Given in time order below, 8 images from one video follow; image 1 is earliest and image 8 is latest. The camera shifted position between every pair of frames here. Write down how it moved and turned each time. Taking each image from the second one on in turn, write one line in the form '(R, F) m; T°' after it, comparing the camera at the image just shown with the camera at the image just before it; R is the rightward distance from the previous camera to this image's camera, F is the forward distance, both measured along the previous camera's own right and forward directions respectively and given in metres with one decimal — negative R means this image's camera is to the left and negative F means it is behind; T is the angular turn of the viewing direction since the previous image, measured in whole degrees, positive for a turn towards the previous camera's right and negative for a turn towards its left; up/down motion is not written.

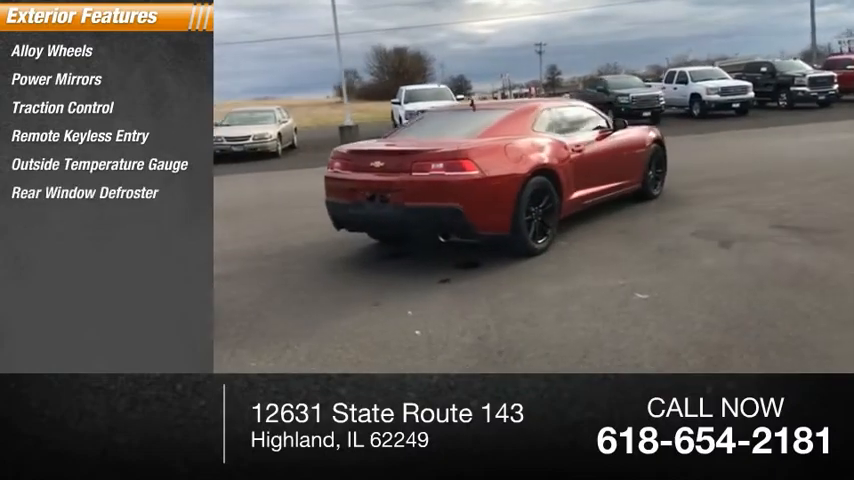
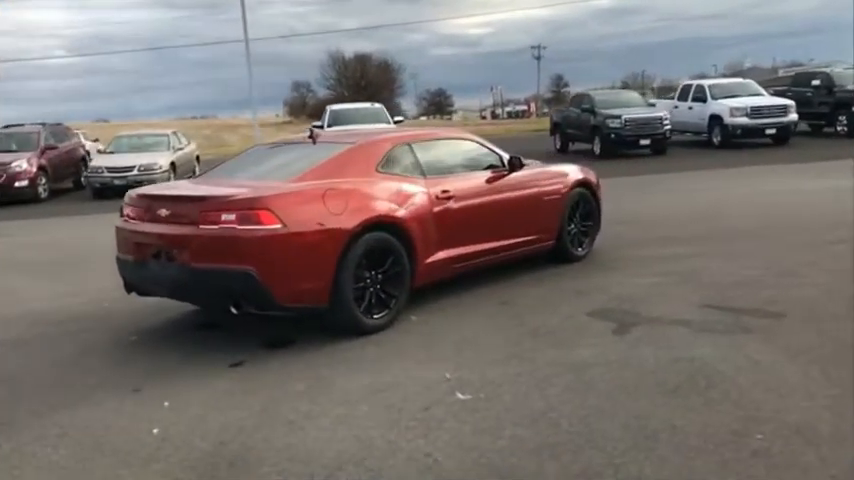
(+1.4, +1.3) m; -1°
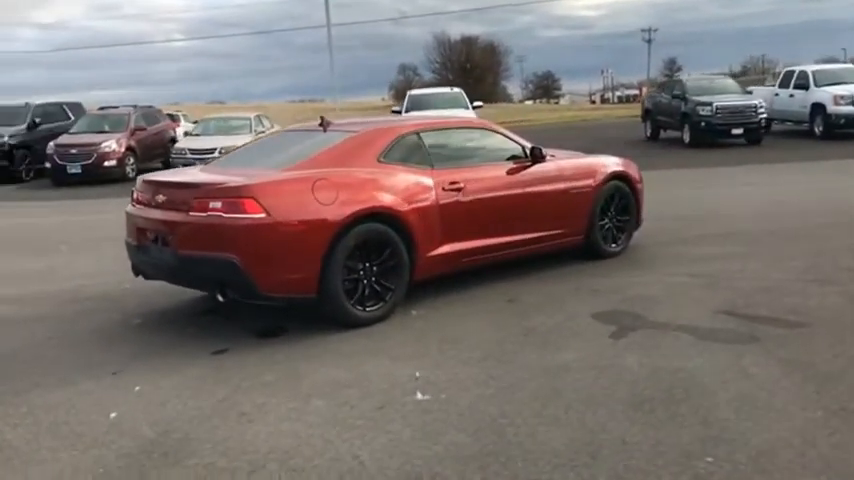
(+0.8, +0.2) m; -7°
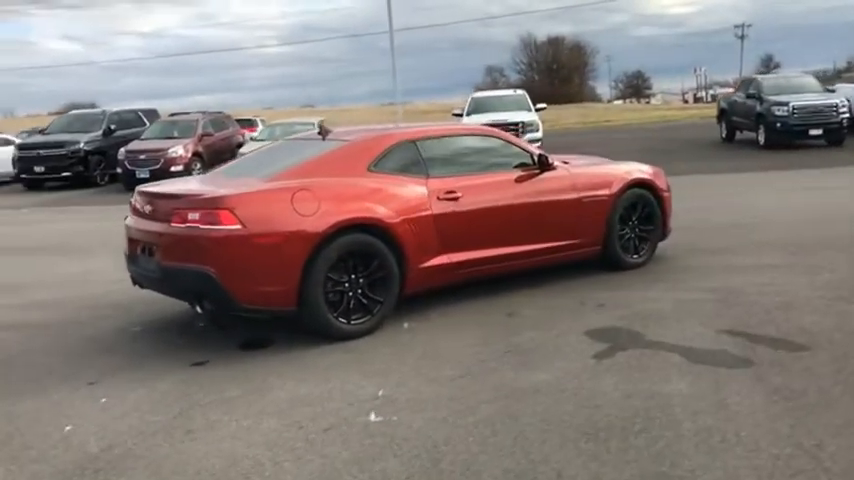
(+0.7, +0.2) m; -6°
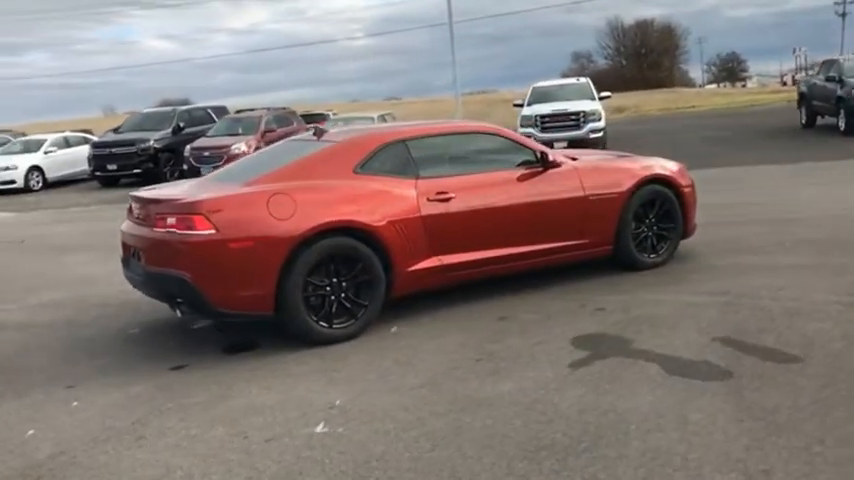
(+0.7, +0.2) m; -6°
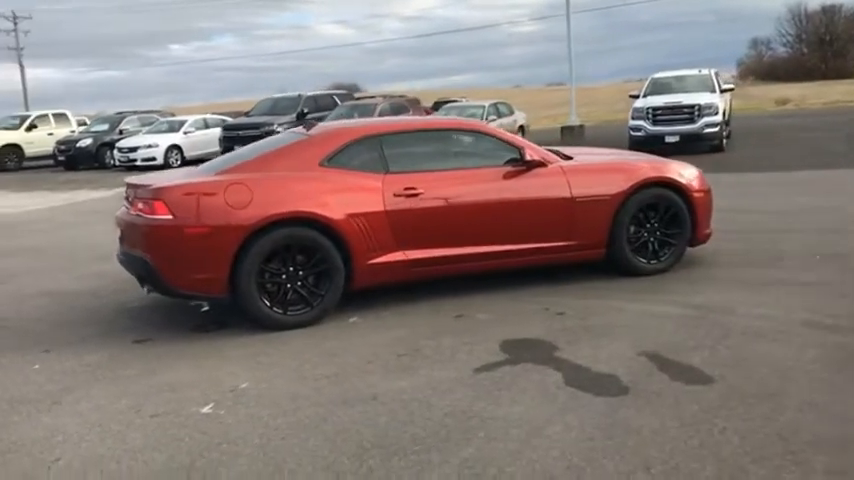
(+1.4, +0.1) m; -11°
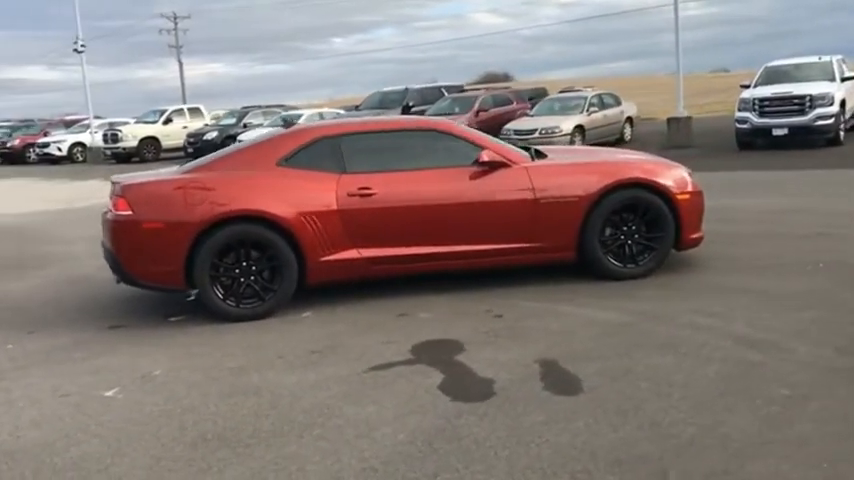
(+1.5, +0.1) m; -11°
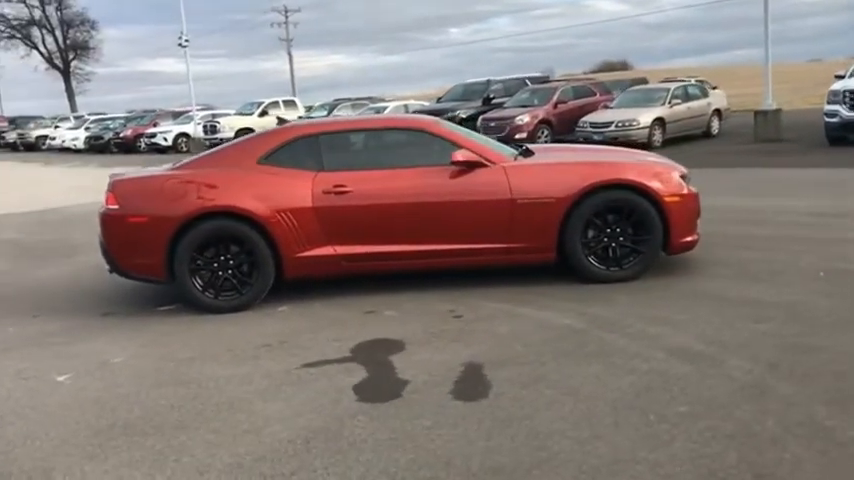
(+1.1, +0.1) m; -8°
